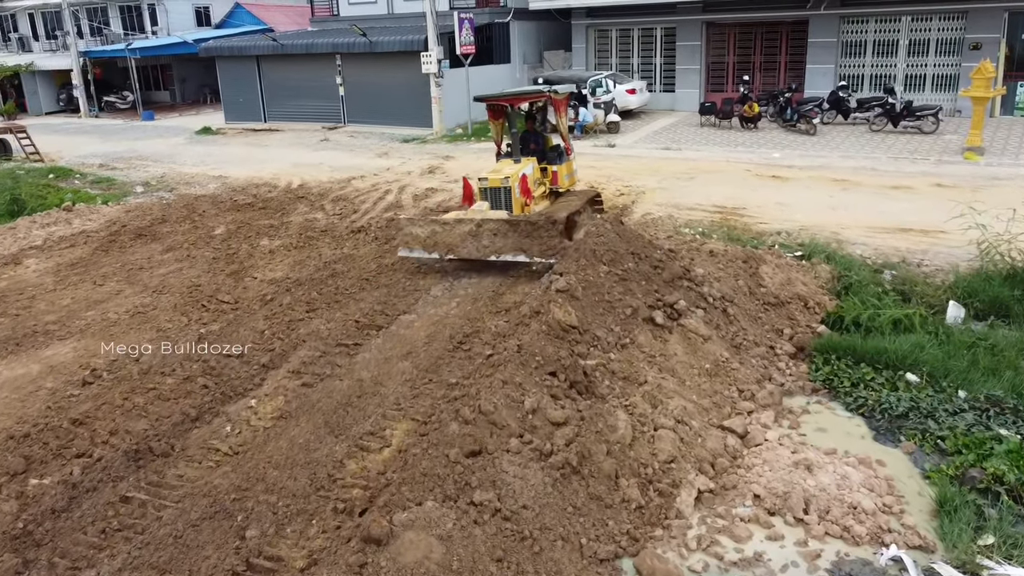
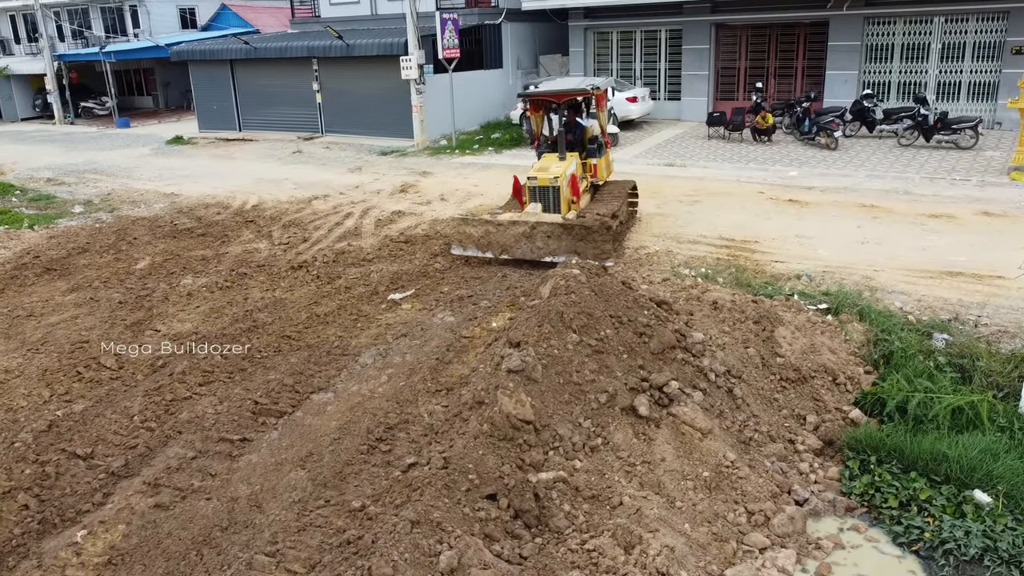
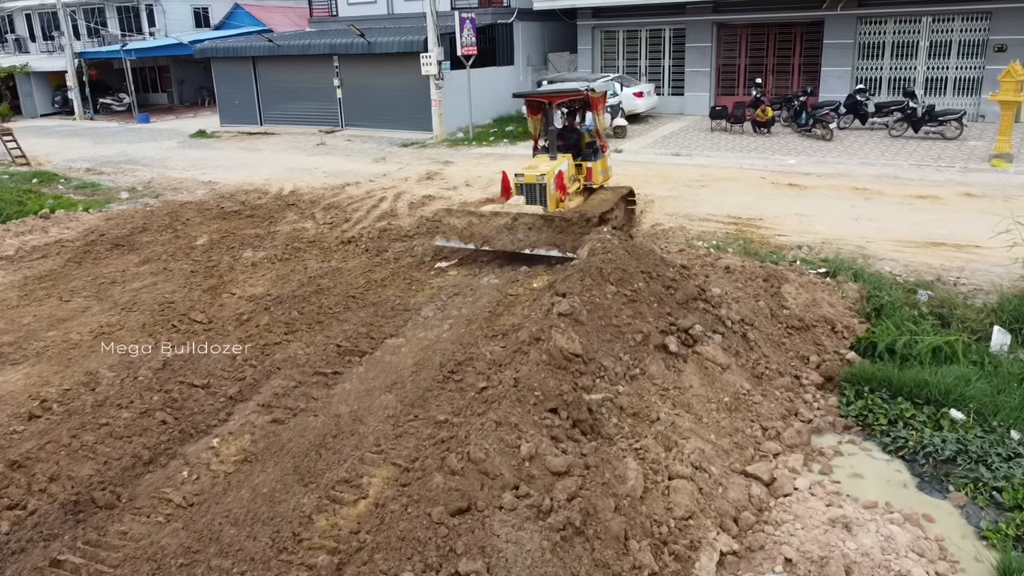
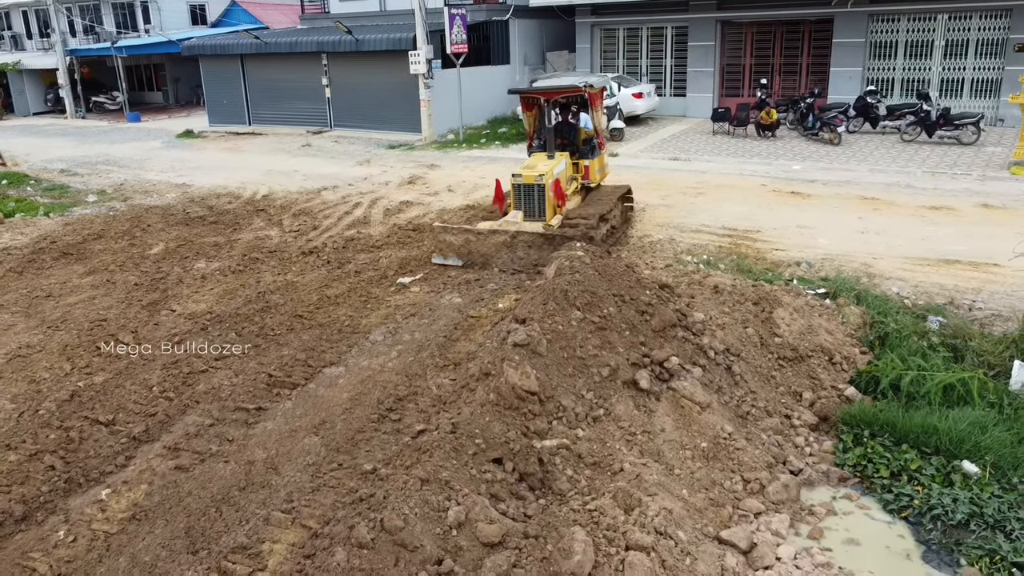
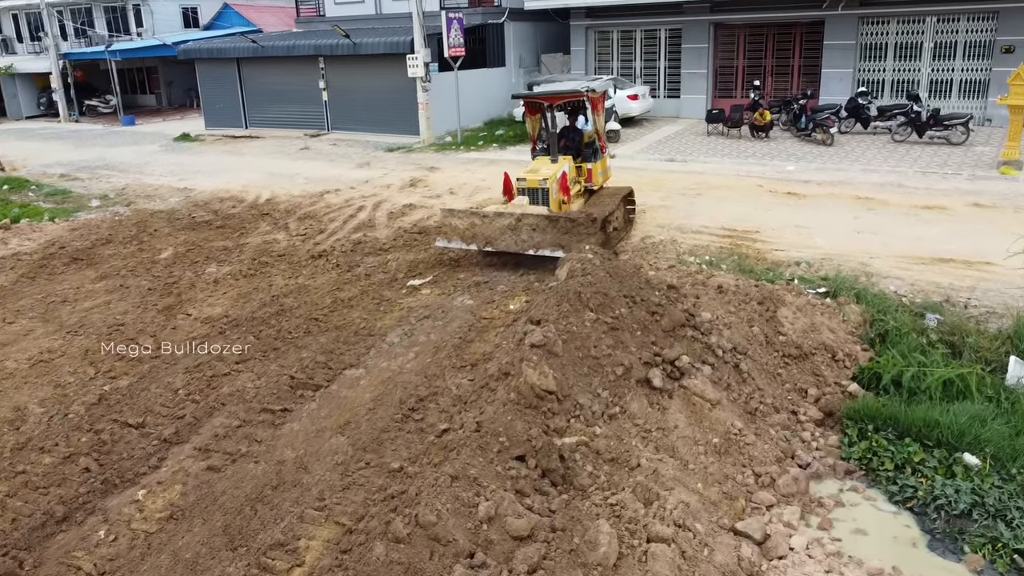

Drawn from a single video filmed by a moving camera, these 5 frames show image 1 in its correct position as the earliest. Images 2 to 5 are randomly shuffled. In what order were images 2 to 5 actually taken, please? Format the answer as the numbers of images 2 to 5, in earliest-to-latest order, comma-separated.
3, 5, 2, 4
